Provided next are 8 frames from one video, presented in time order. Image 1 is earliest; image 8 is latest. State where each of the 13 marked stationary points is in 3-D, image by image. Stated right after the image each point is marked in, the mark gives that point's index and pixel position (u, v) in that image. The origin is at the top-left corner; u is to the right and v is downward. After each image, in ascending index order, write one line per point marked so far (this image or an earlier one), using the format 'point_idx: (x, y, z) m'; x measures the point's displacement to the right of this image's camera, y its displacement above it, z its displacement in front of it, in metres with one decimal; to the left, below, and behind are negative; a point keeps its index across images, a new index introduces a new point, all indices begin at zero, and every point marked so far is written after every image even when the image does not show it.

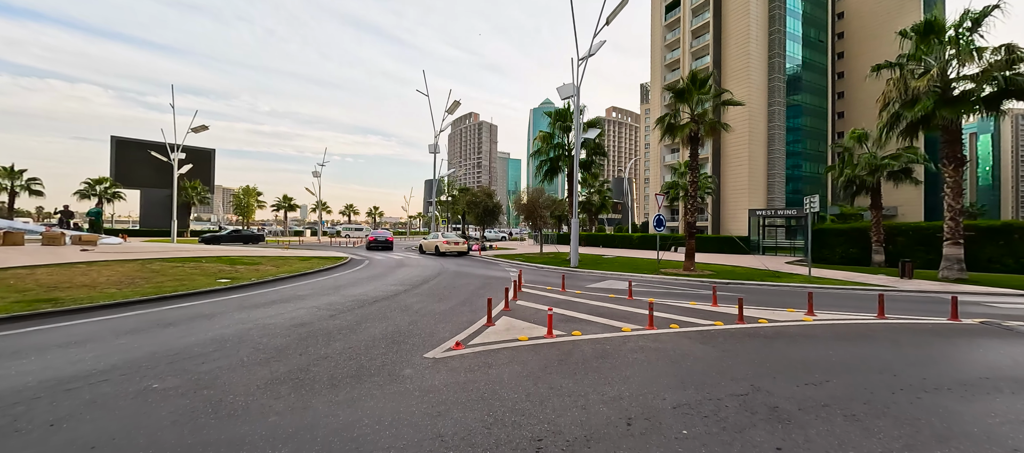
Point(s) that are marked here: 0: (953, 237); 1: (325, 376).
0: (+17.0, -0.4, +14.7) m
1: (-2.1, -1.7, +4.2) m
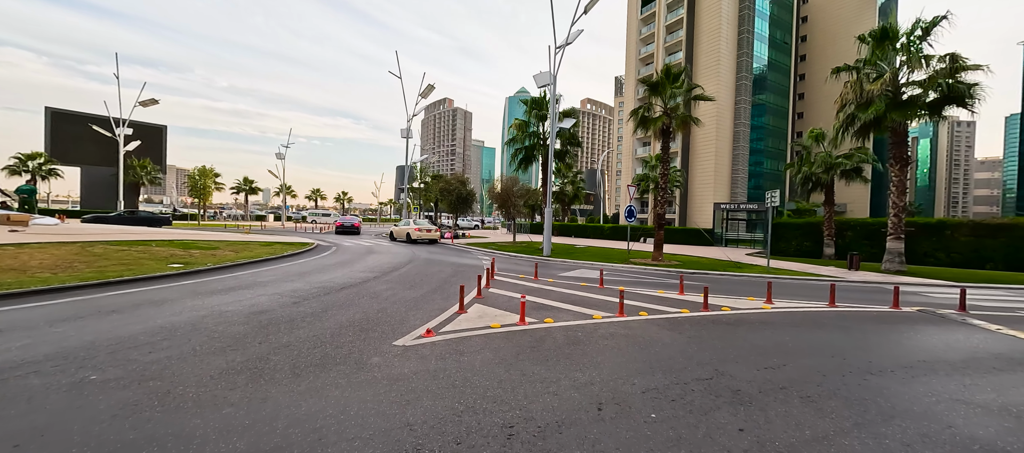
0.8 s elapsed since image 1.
0: (+15.9, -0.2, +15.8) m
1: (-2.4, -1.5, +4.0) m
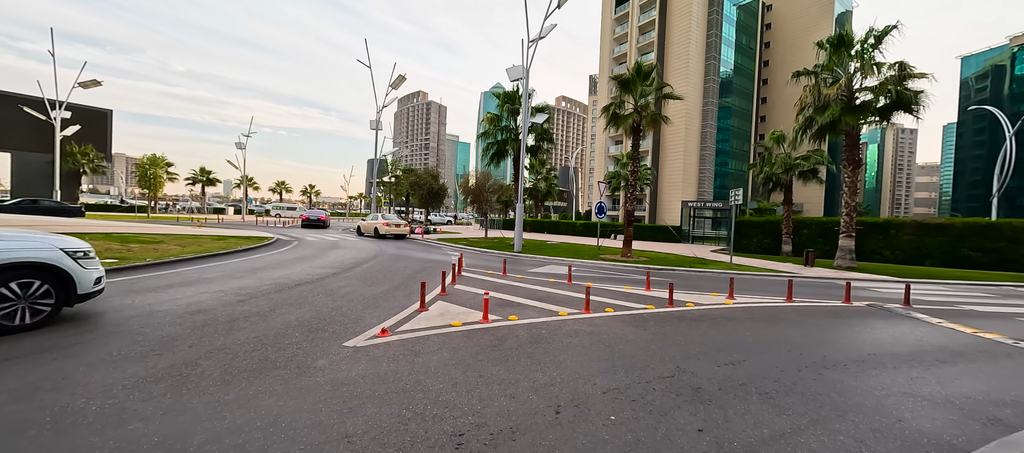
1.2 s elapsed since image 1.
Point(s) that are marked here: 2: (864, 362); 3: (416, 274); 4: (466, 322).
0: (+14.6, -0.2, +16.6) m
1: (-2.8, -1.4, +3.6) m
2: (+4.7, -1.8, +5.1) m
3: (-2.7, -1.3, +10.6) m
4: (-0.7, -1.5, +6.0) m
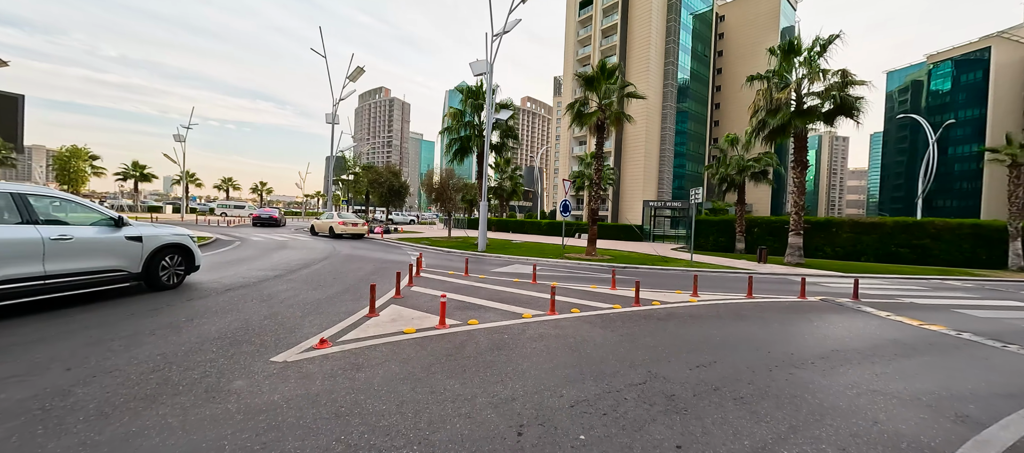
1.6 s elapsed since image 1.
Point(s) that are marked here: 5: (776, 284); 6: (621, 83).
0: (+13.0, -0.1, +17.4) m
1: (-3.1, -1.3, +2.9) m
2: (+4.2, -1.7, +5.0) m
3: (-3.6, -1.3, +9.8) m
4: (-1.3, -1.5, +5.5) m
5: (+7.6, -1.7, +10.9) m
6: (+4.9, +6.5, +17.2) m
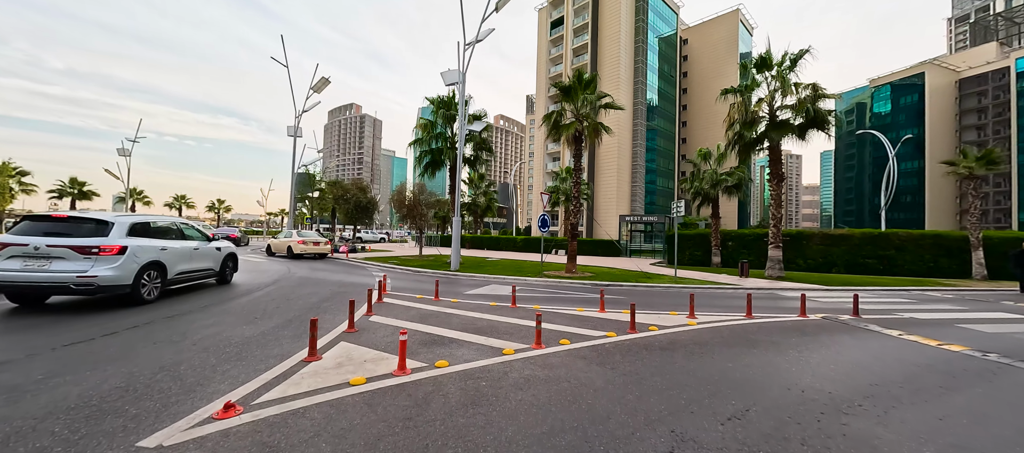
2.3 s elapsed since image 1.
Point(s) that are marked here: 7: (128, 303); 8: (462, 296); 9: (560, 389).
0: (+11.9, -0.7, +17.2) m
1: (-3.2, -1.4, +1.6) m
2: (+4.0, -1.9, +4.2) m
3: (-4.2, -1.7, +8.4) m
4: (-1.5, -1.7, +4.2) m
5: (+6.9, -2.0, +10.3) m
6: (+3.7, +5.8, +16.7) m
7: (-8.0, -1.6, +7.9) m
8: (-1.4, -1.9, +10.4) m
9: (+0.5, -1.7, +4.1) m
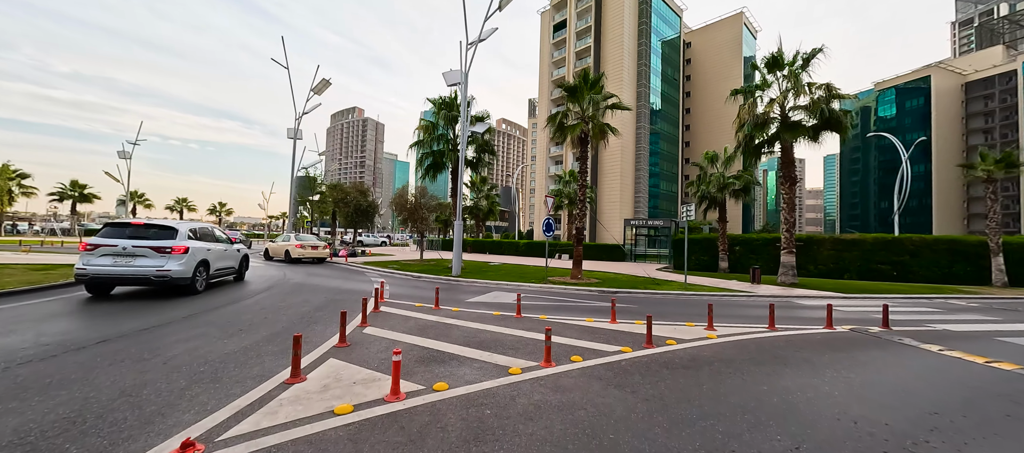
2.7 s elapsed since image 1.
0: (+12.1, -0.9, +16.6) m
1: (-3.1, -1.5, +1.0) m
2: (+4.1, -1.9, +3.6) m
3: (-4.1, -1.8, +7.9) m
4: (-1.5, -1.7, +3.7) m
5: (+7.1, -2.1, +9.7) m
6: (+3.9, +5.6, +16.2) m
7: (-7.9, -1.6, +7.4) m
8: (-1.3, -2.0, +9.9) m
9: (+0.6, -1.8, +3.6) m
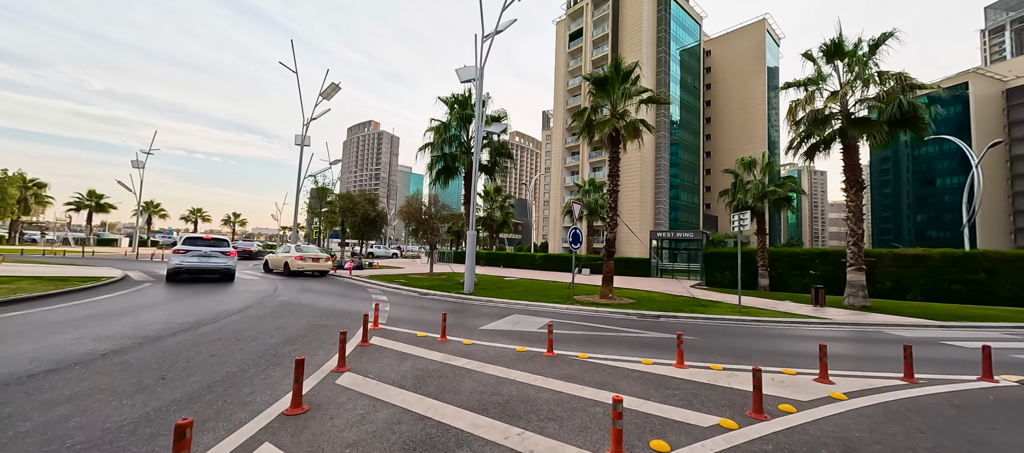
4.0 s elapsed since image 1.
0: (+12.8, -1.3, +14.2) m
1: (-2.9, -1.3, -0.9) m
2: (+4.4, -1.9, +1.4) m
3: (-3.6, -1.9, +6.0) m
4: (-1.1, -1.7, +1.7) m
5: (+7.6, -2.4, +7.4) m
6: (+4.7, +5.2, +14.3) m
7: (-7.5, -1.7, +5.7) m
8: (-0.7, -2.2, +7.9) m
9: (+0.9, -1.8, +1.5) m
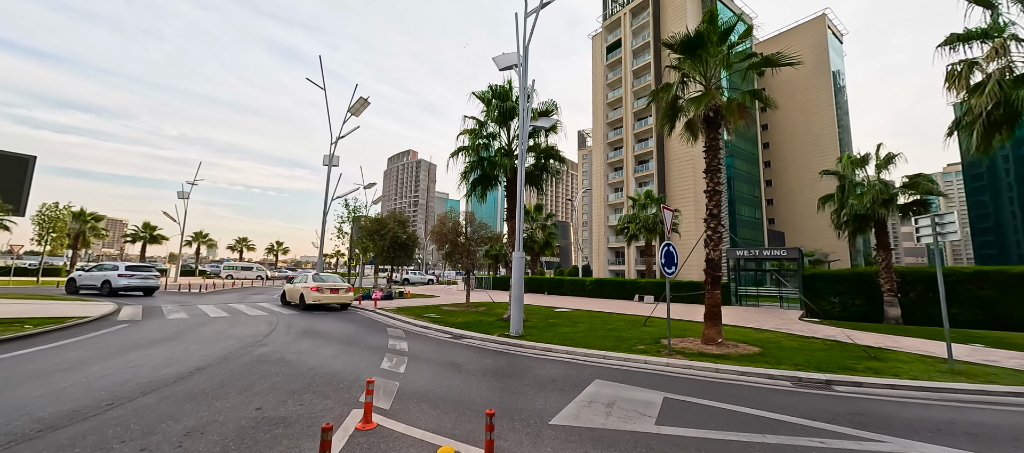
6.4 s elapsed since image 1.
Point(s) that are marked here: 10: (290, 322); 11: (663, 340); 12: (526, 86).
0: (+14.5, -1.5, +9.3) m
1: (-2.6, -1.0, -4.2) m
2: (+4.9, -1.5, -2.7) m
3: (-2.6, -2.0, +2.7) m
4: (-0.6, -1.5, -1.8) m
5: (+8.6, -2.2, +2.9) m
6: (+6.2, +4.8, +10.5) m
7: (-6.5, -1.9, +2.7) m
8: (+0.4, -2.3, +4.2) m
9: (+1.4, -1.5, -2.2) m
10: (-7.1, -3.1, +12.4) m
11: (+4.0, -3.0, +10.2) m
12: (+0.4, +5.1, +13.8) m
